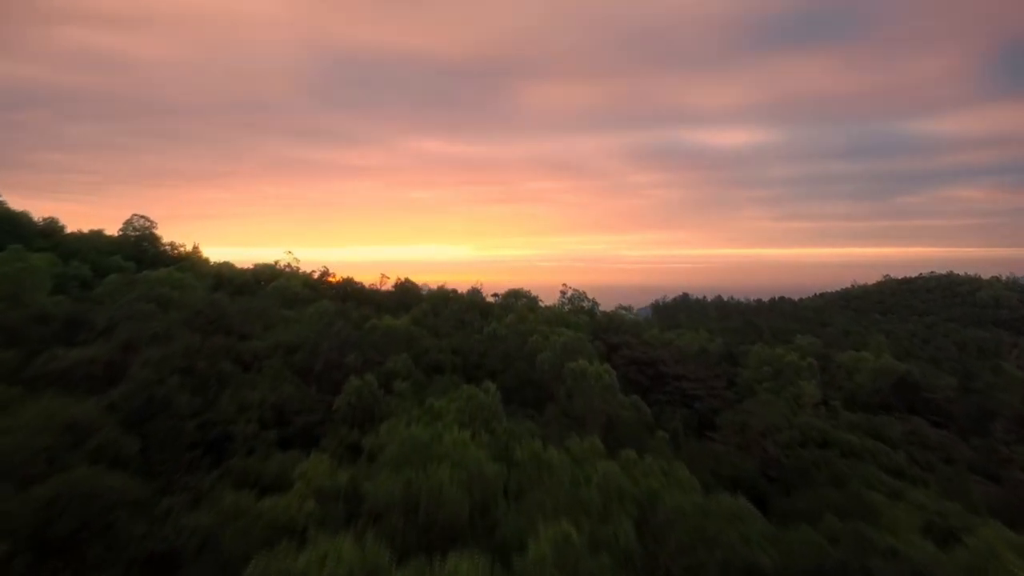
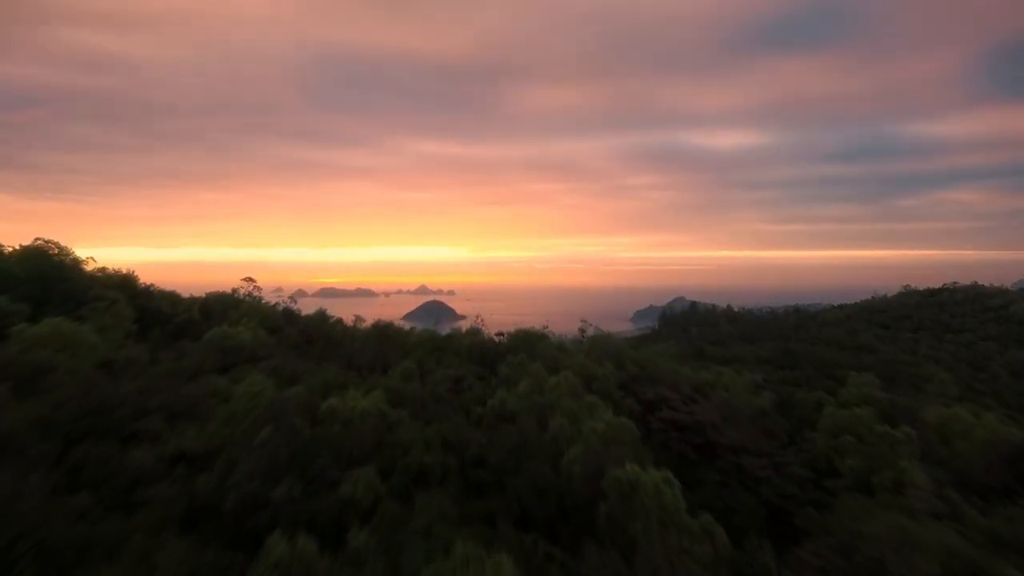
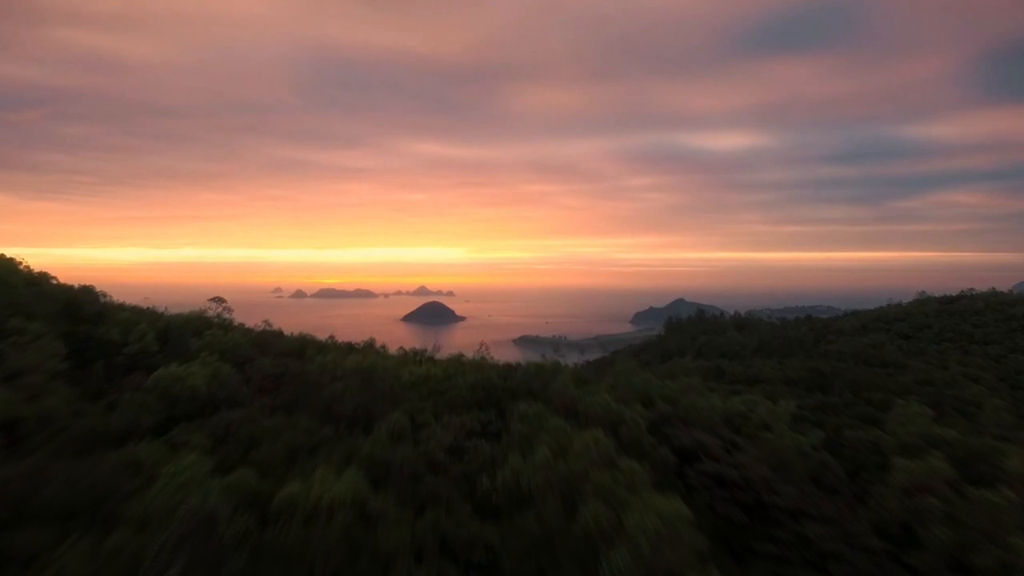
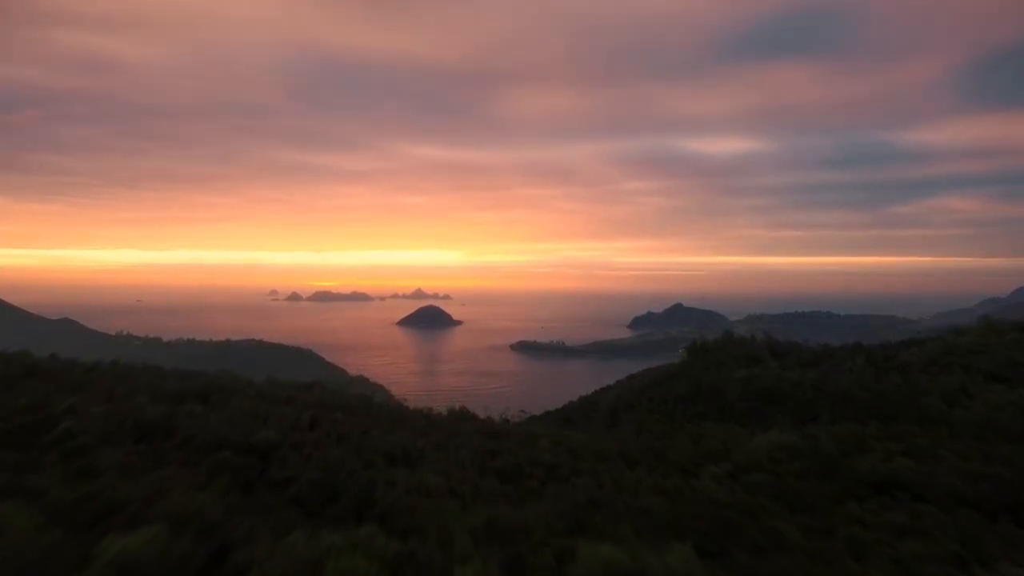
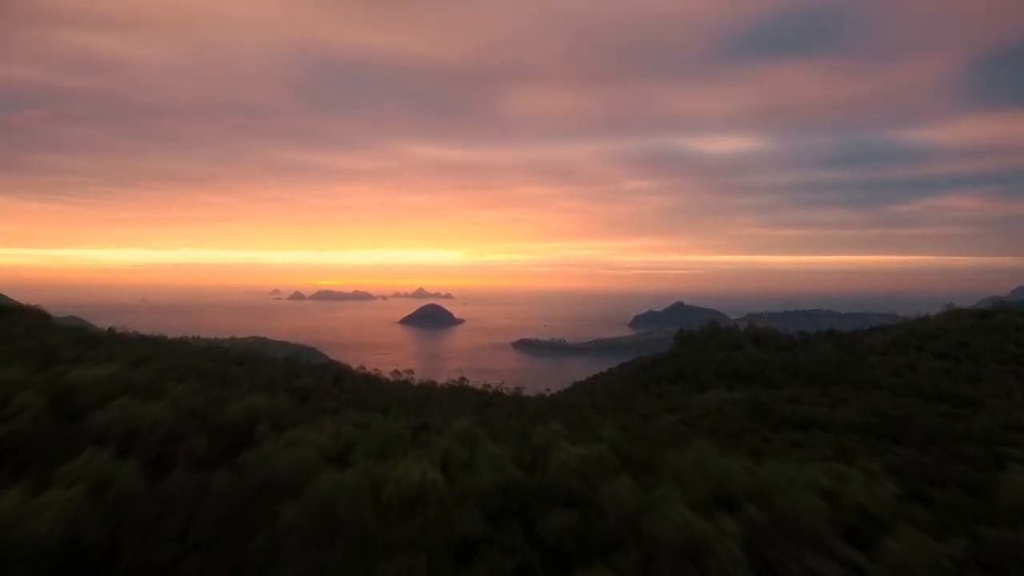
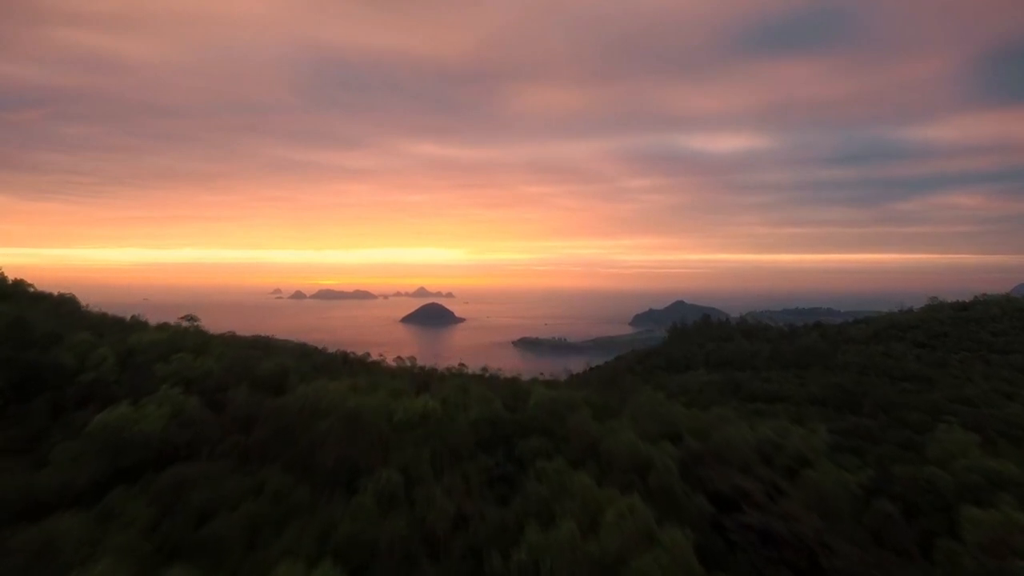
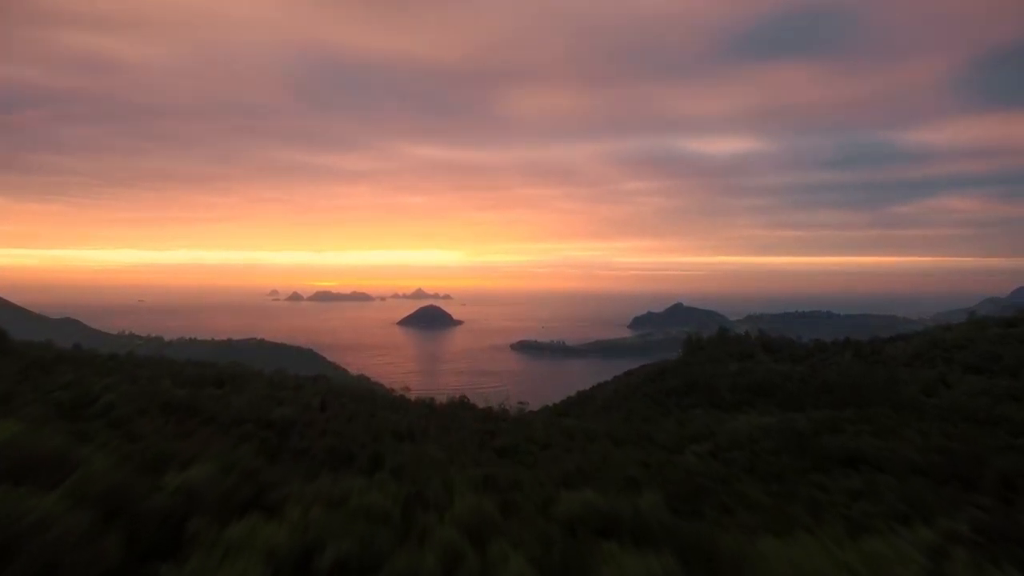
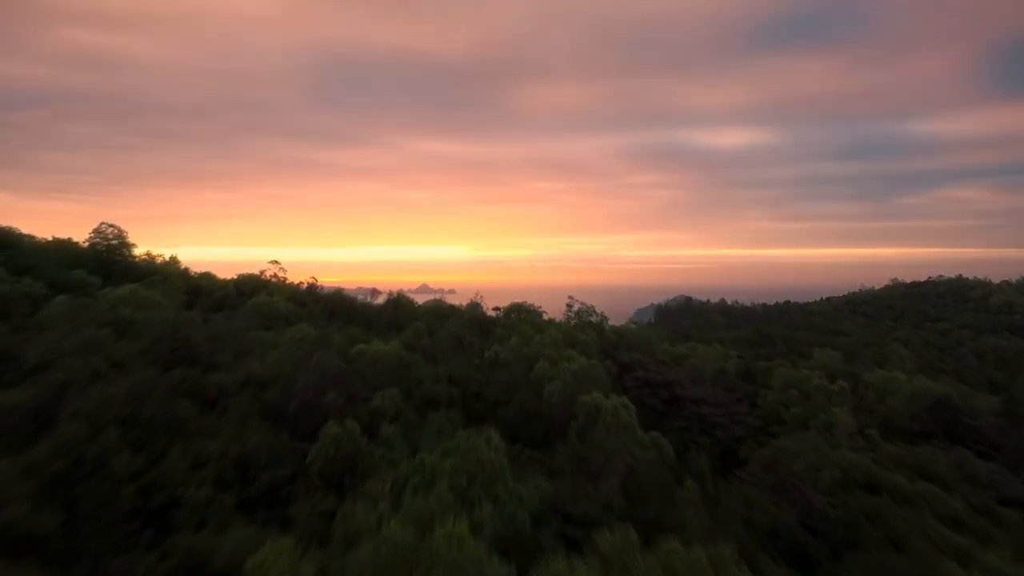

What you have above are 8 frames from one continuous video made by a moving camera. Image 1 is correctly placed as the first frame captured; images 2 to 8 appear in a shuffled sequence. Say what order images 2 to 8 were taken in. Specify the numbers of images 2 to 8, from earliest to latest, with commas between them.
8, 2, 3, 6, 5, 7, 4
